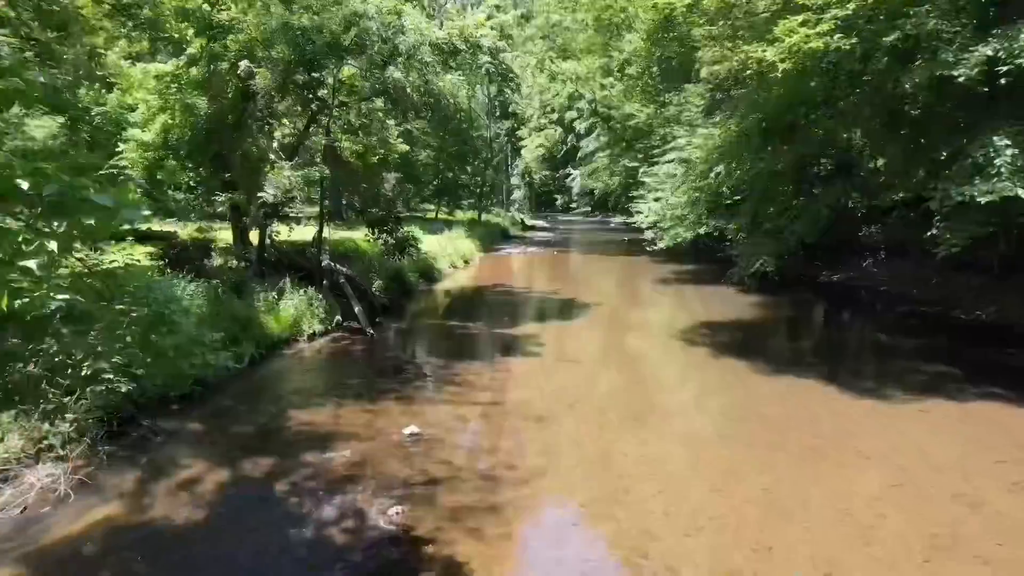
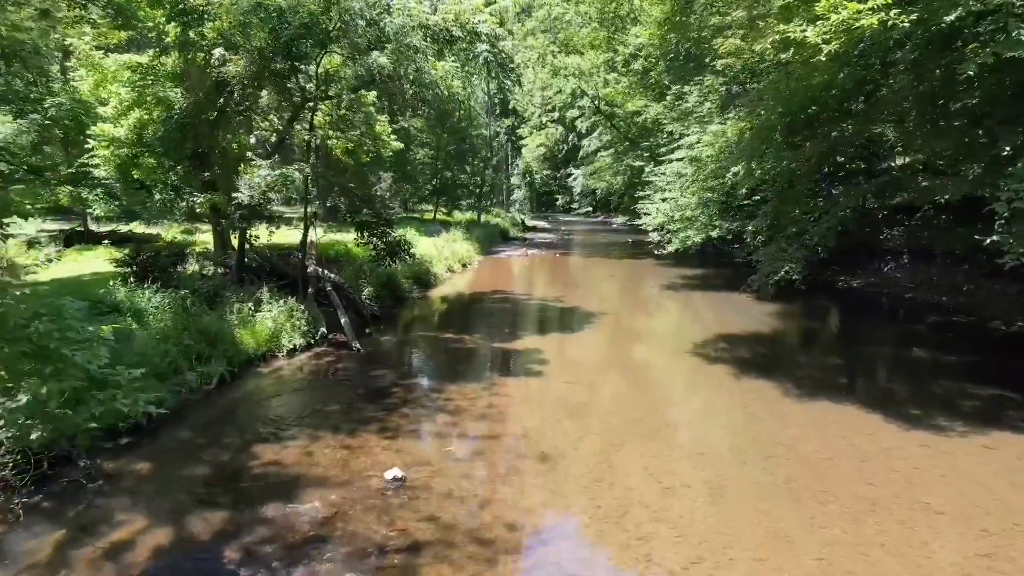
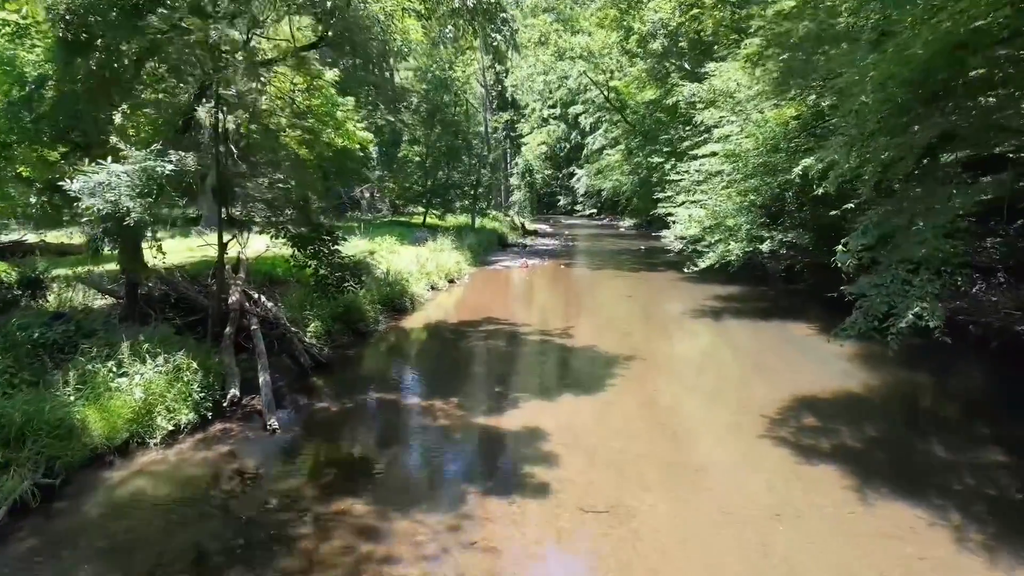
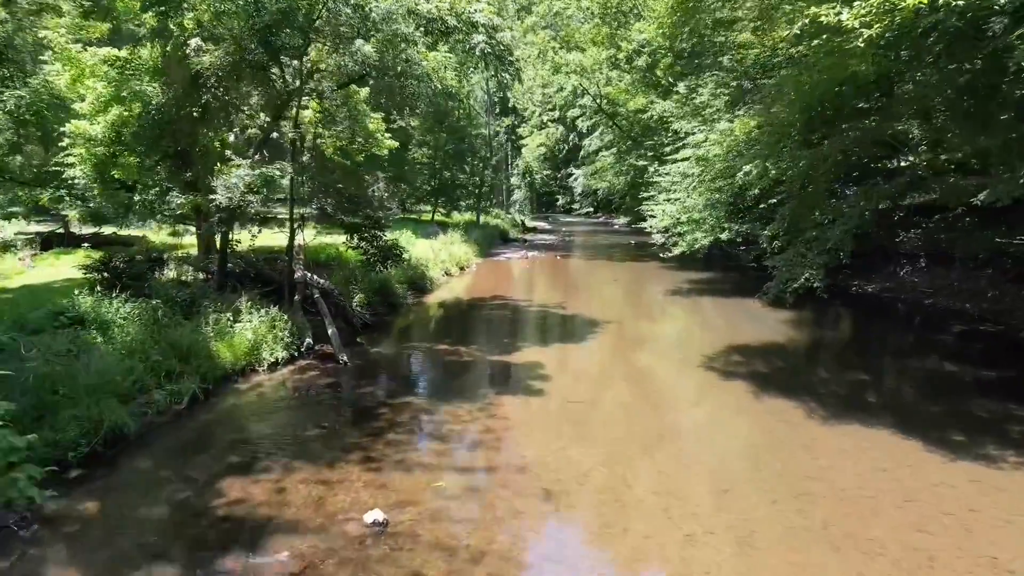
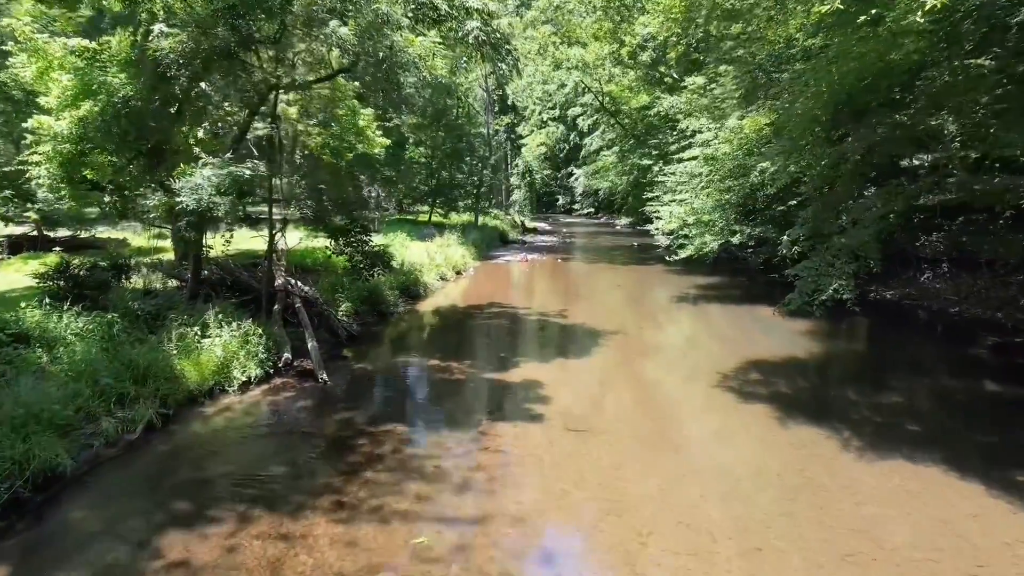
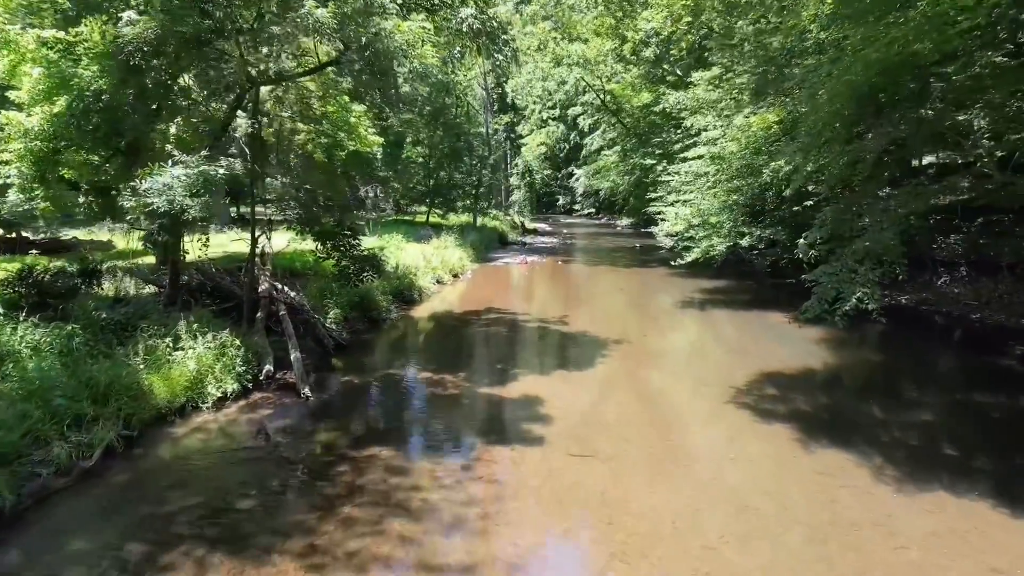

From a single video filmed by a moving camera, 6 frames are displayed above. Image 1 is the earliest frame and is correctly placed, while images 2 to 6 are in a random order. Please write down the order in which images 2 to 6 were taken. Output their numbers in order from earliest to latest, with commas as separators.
2, 4, 5, 6, 3
